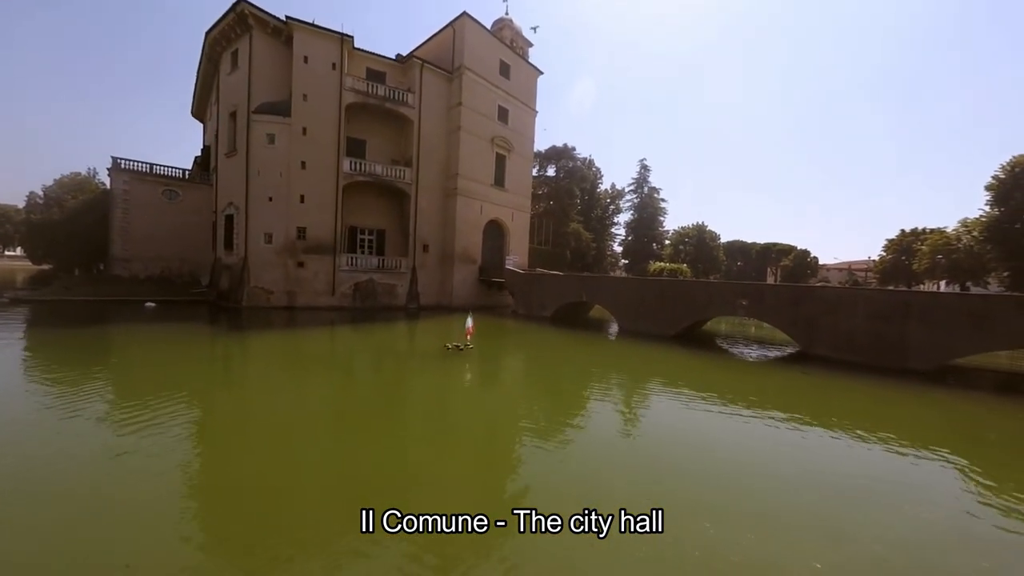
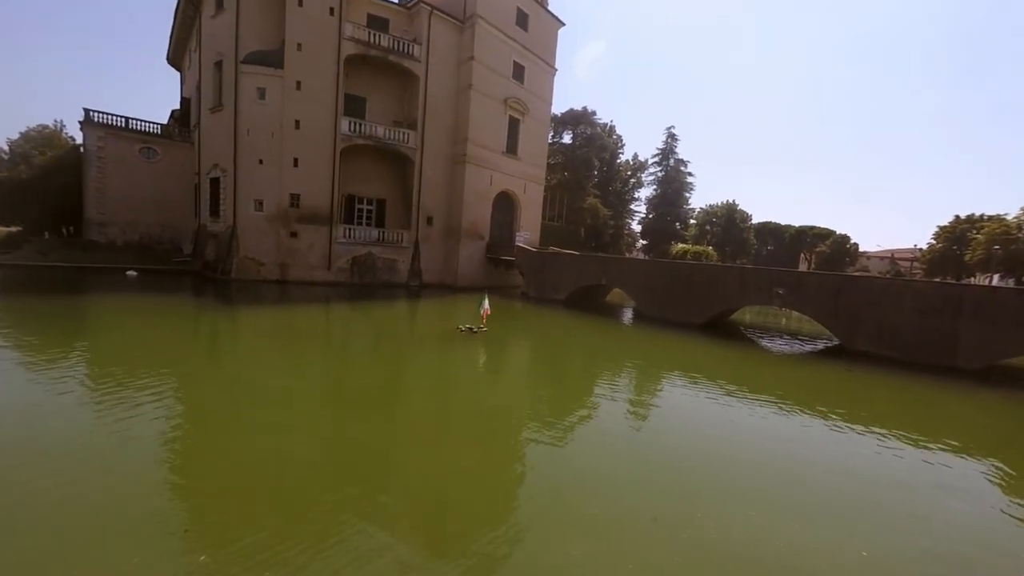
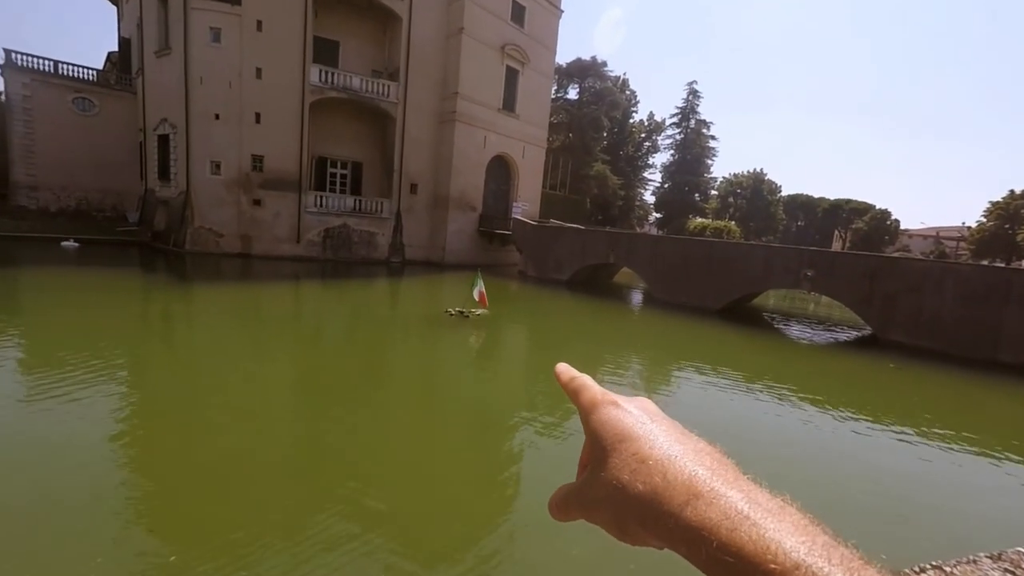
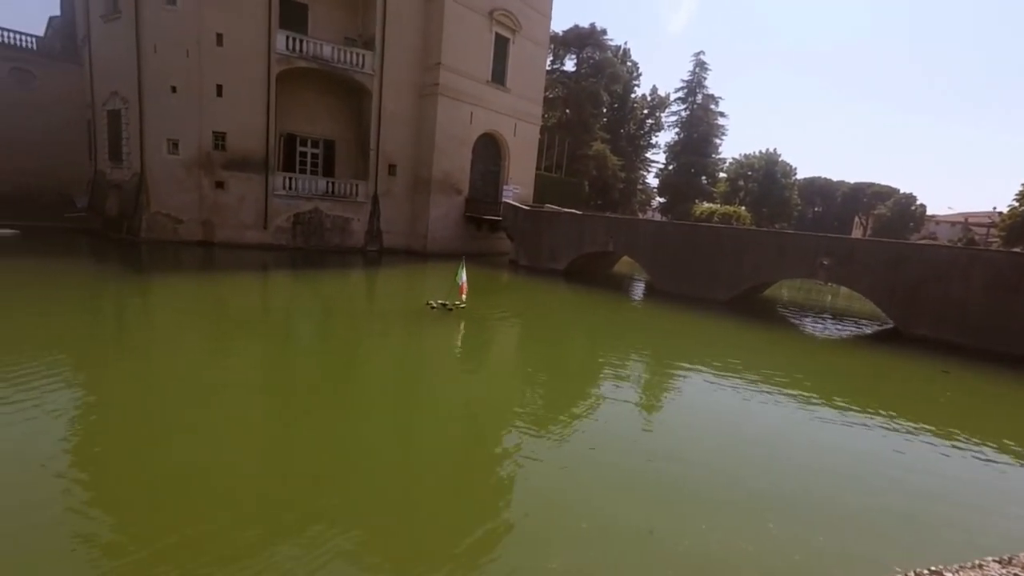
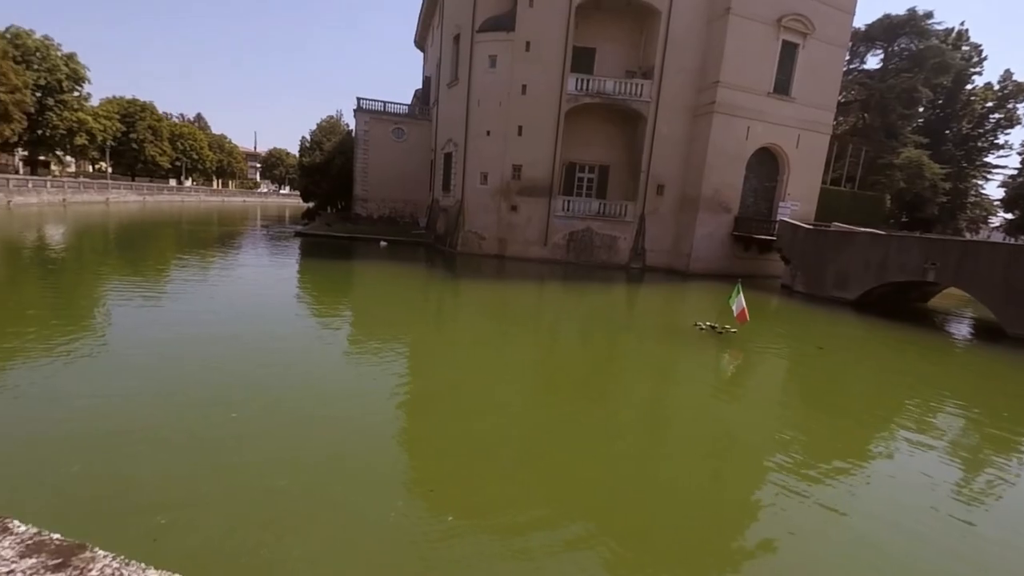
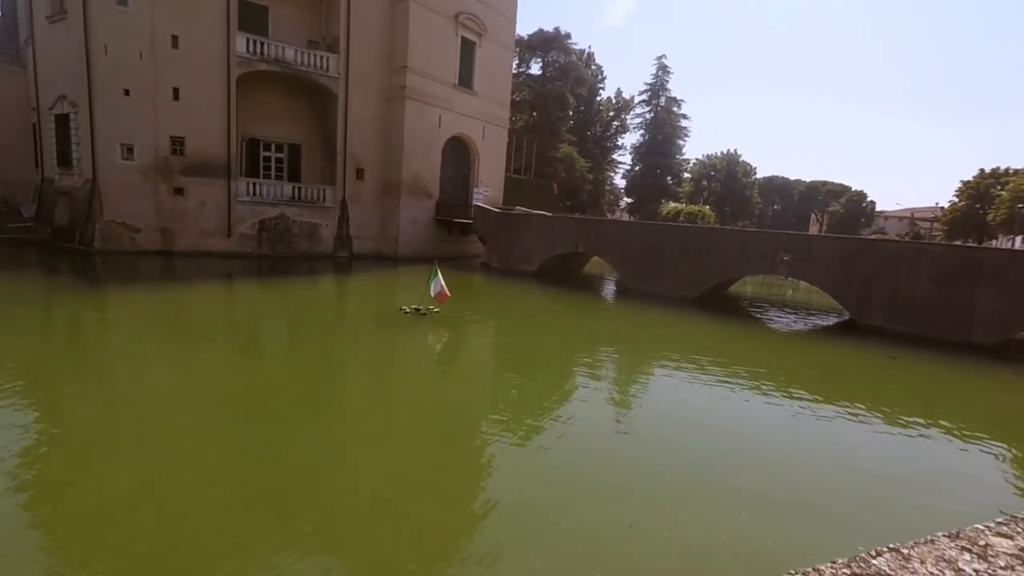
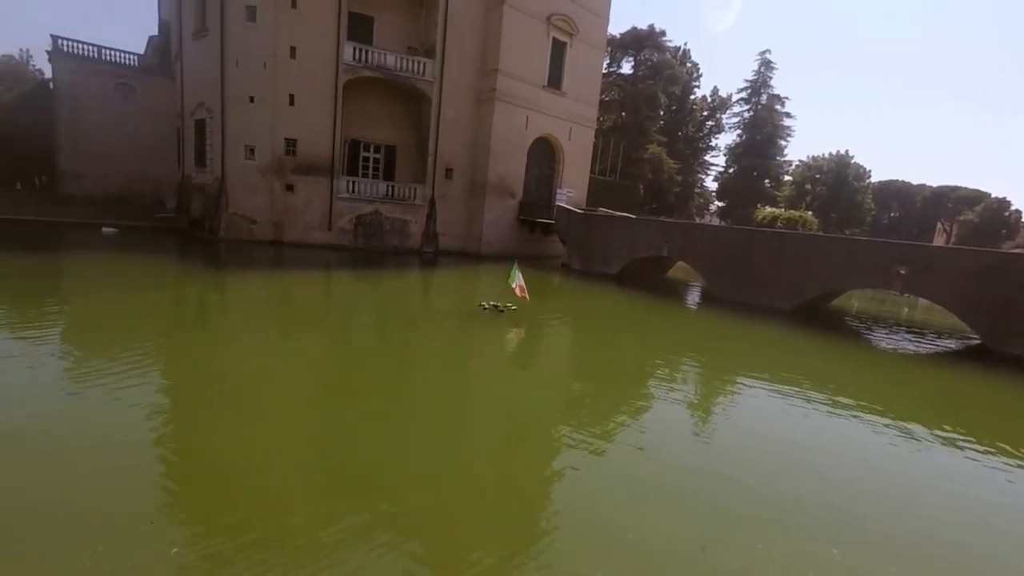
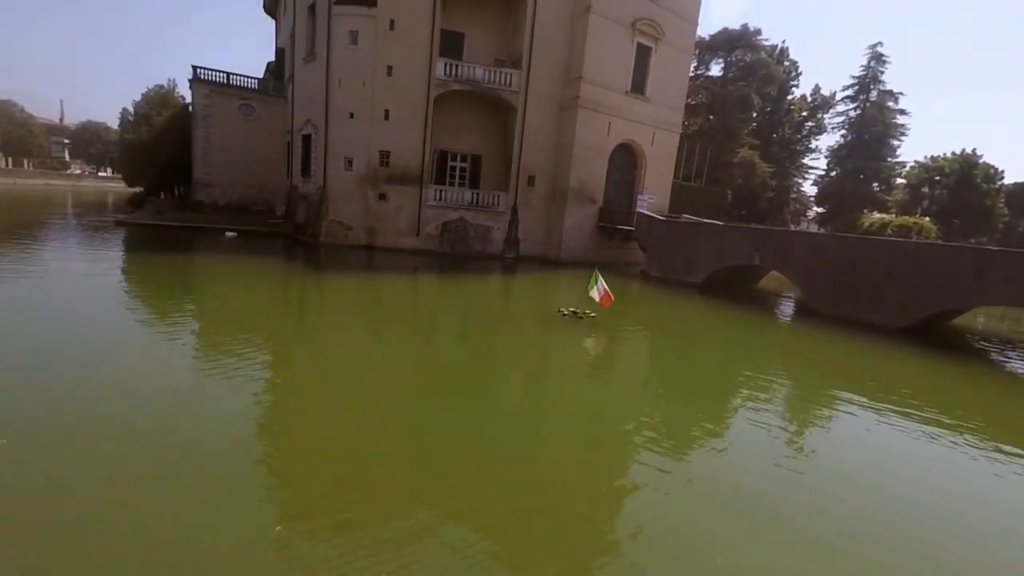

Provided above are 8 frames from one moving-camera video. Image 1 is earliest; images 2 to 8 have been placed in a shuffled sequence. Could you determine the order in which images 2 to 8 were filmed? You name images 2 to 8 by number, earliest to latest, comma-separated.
2, 3, 6, 4, 7, 8, 5
